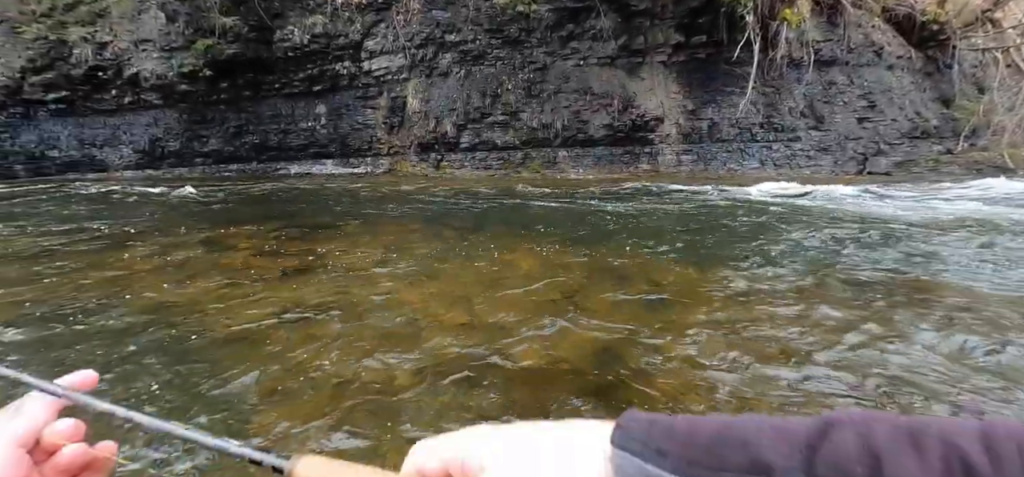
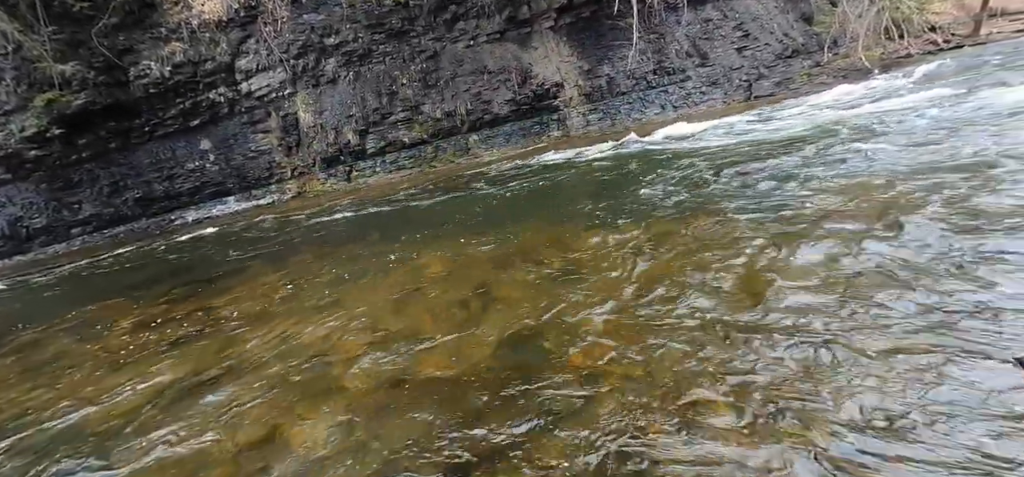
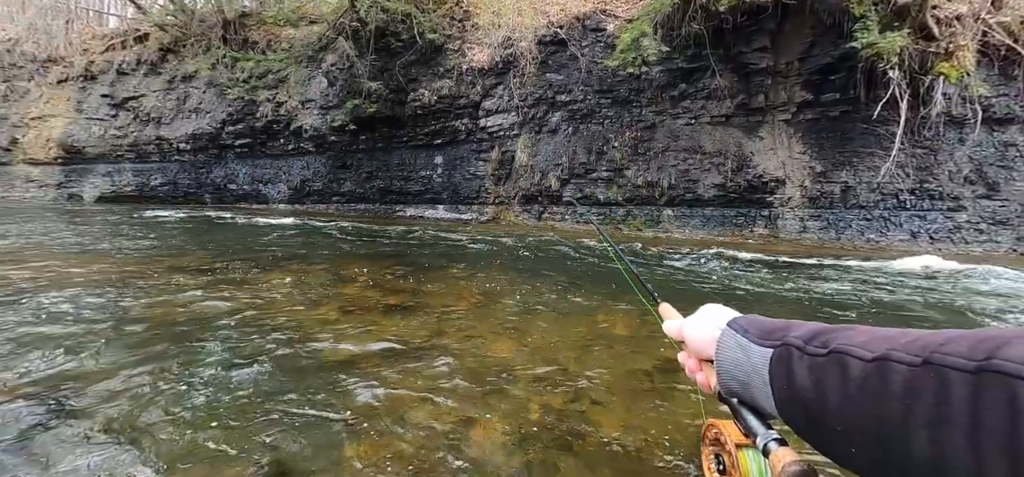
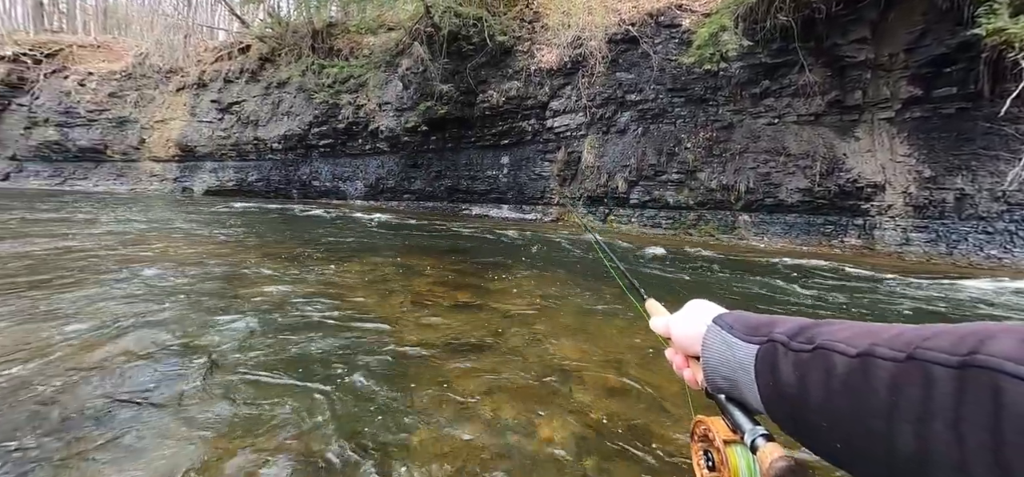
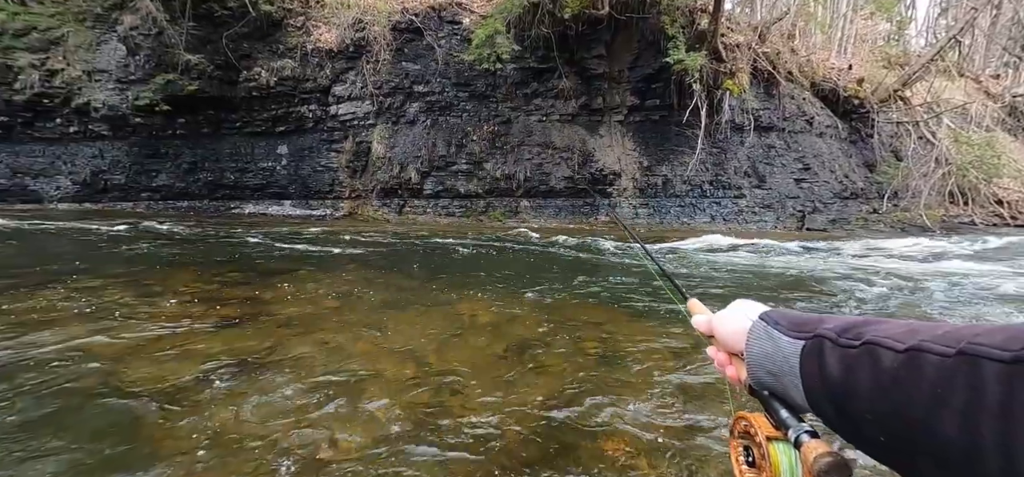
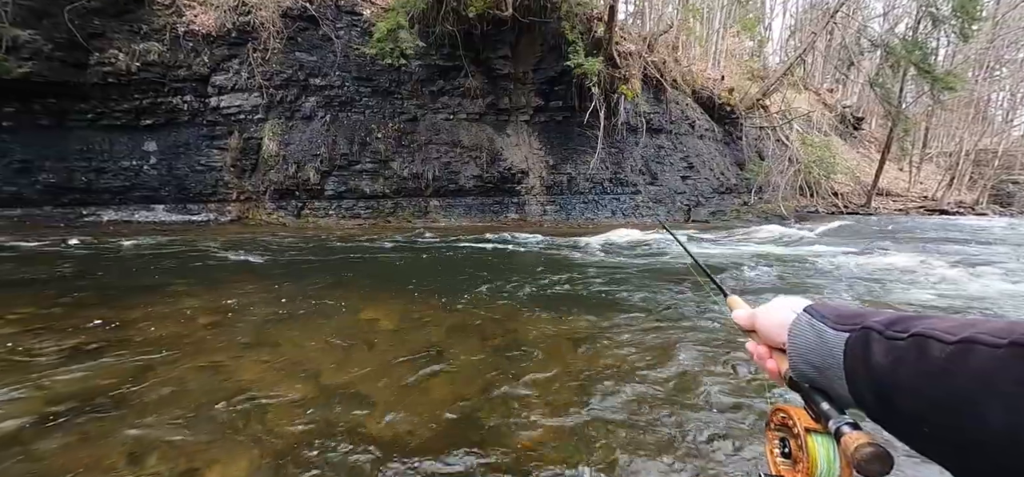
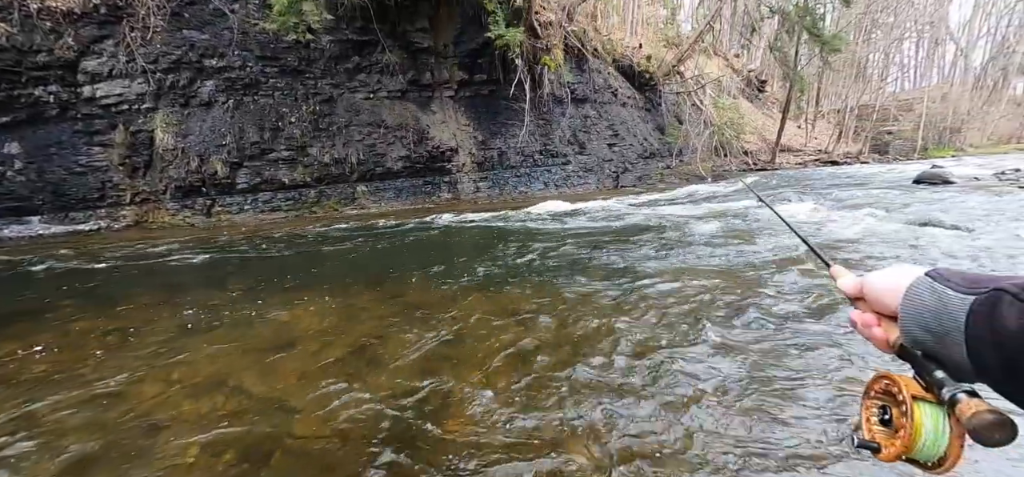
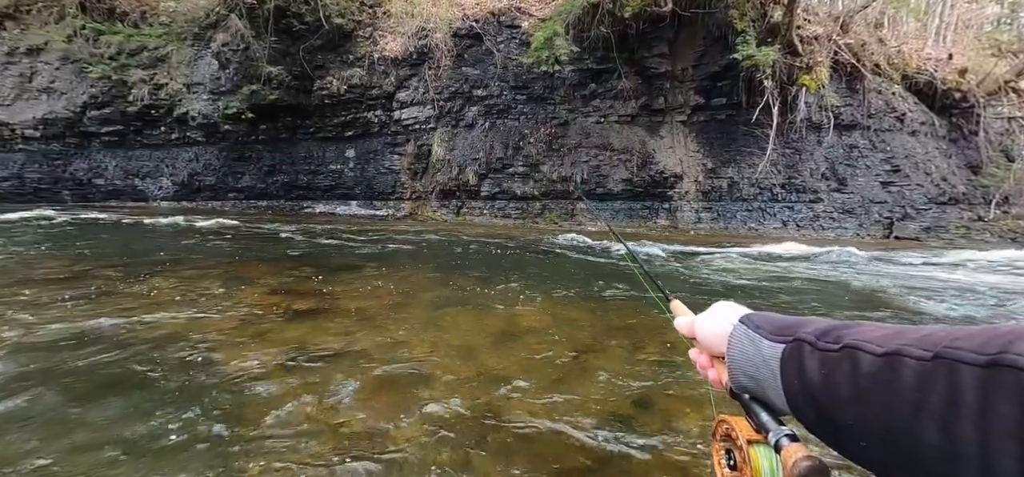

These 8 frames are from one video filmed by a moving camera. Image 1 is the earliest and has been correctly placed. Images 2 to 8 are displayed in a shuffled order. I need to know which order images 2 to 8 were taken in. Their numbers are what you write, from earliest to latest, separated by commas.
2, 7, 6, 5, 8, 3, 4
